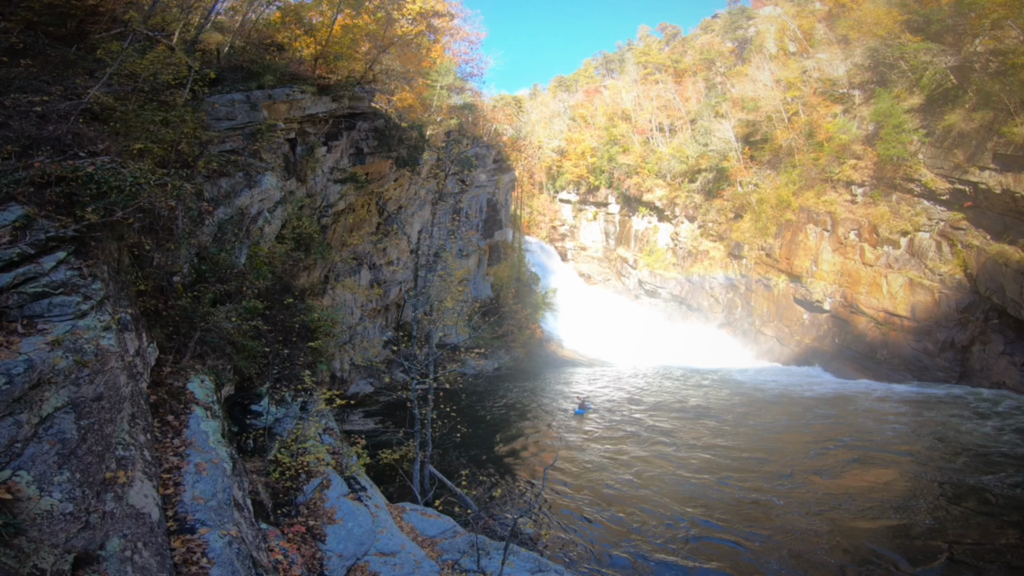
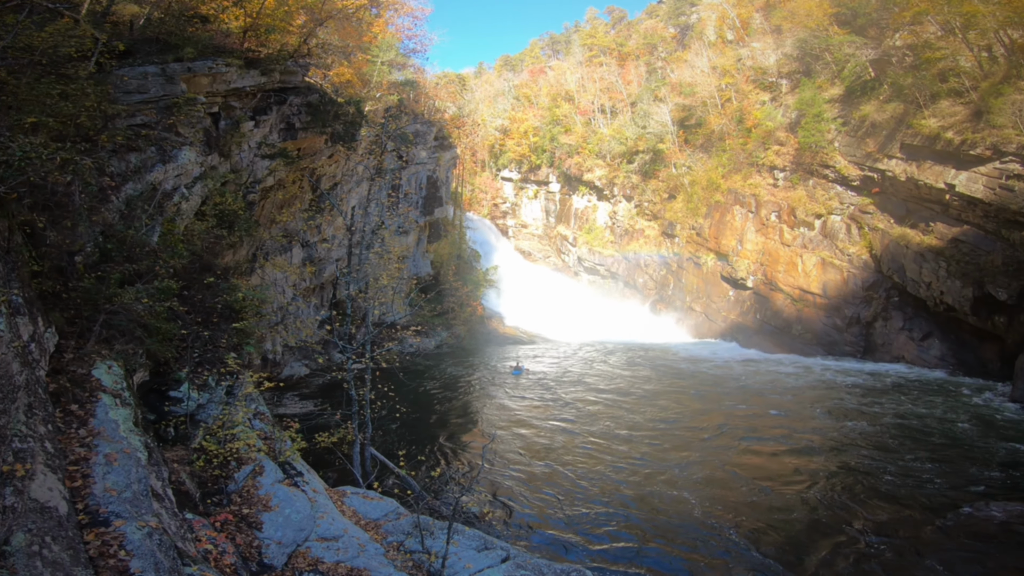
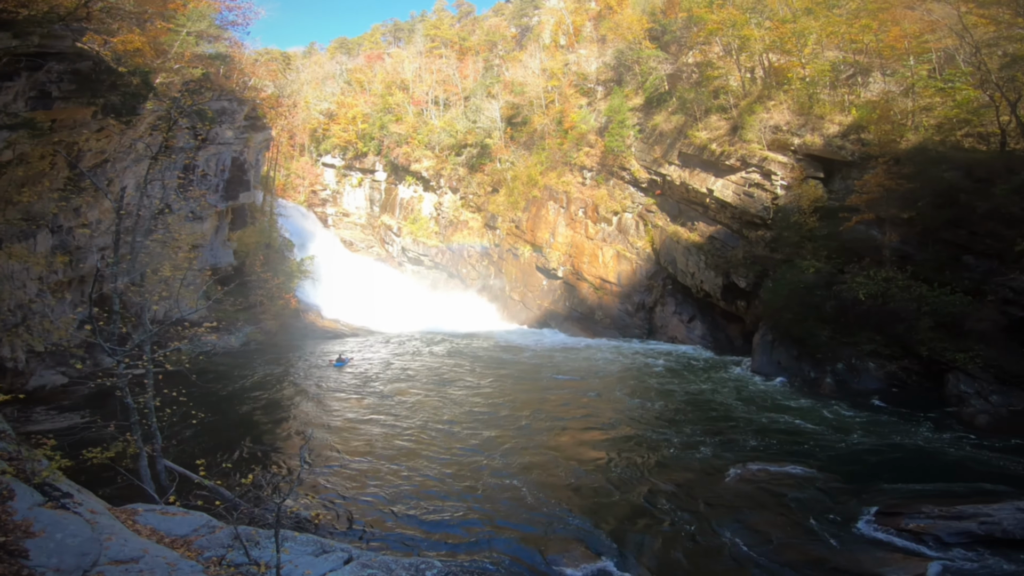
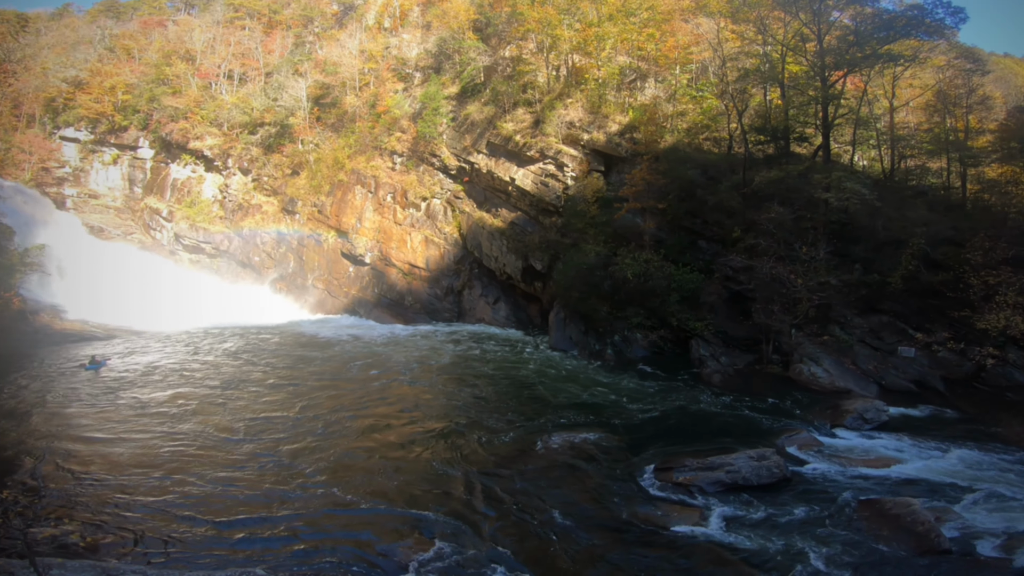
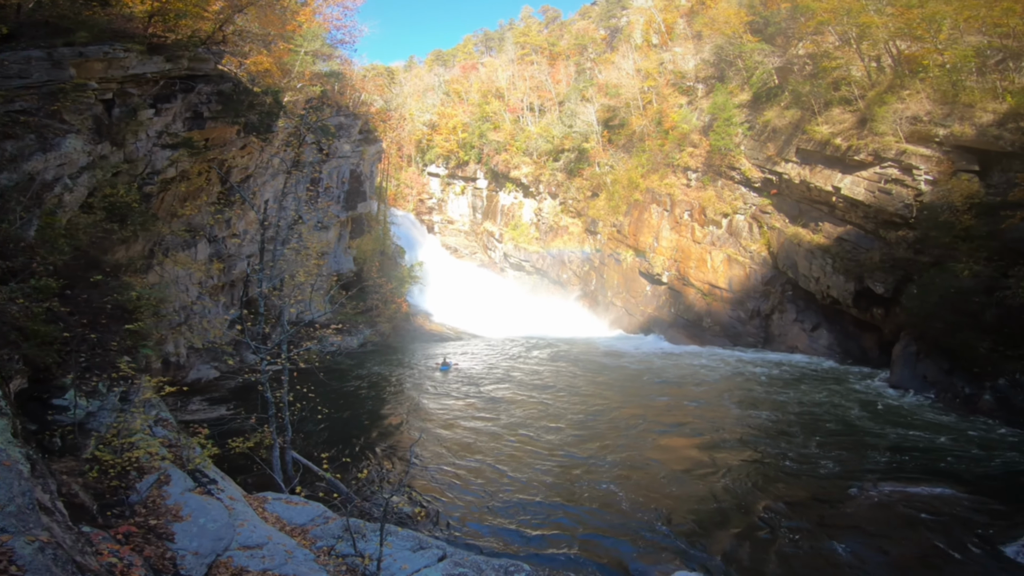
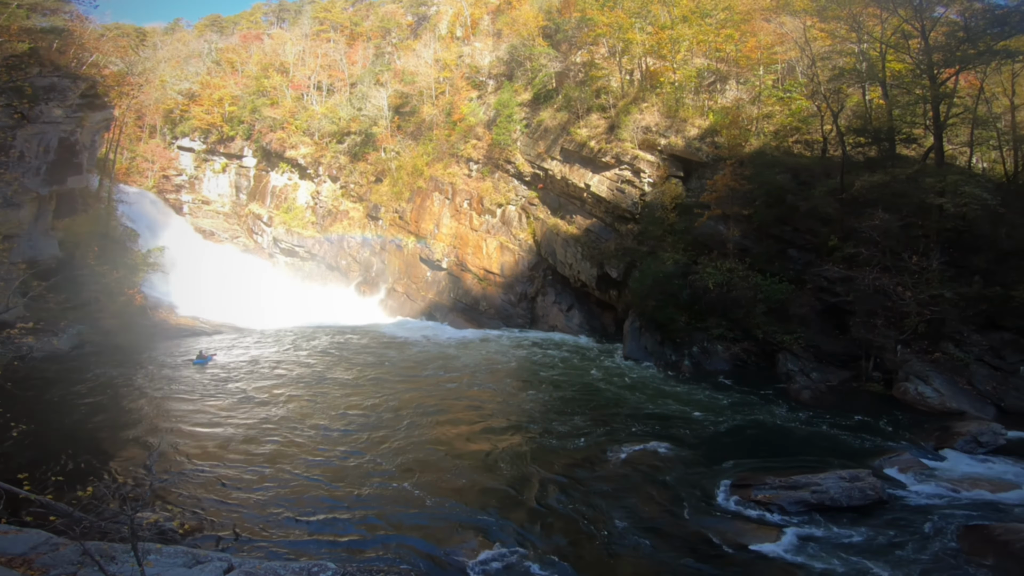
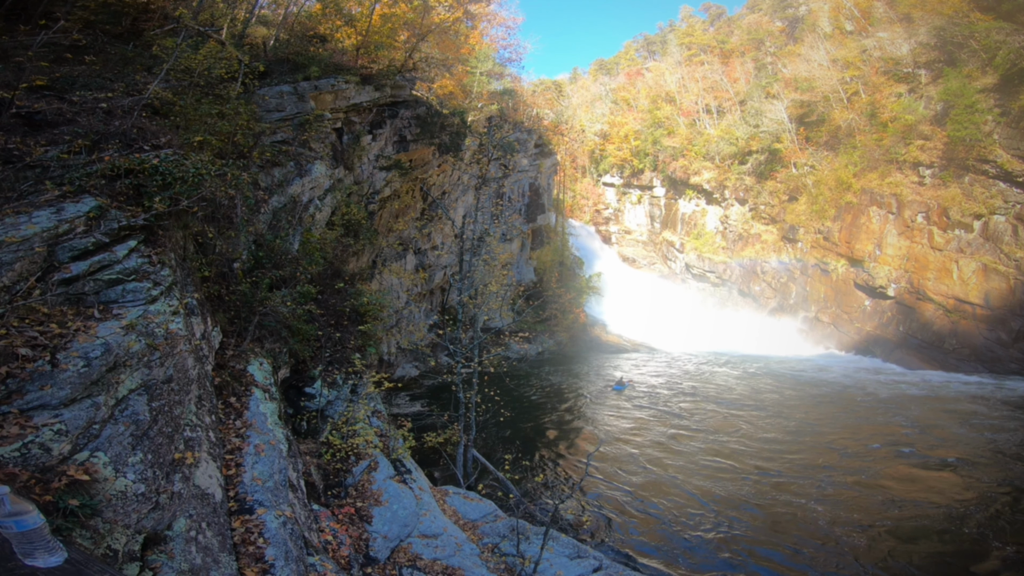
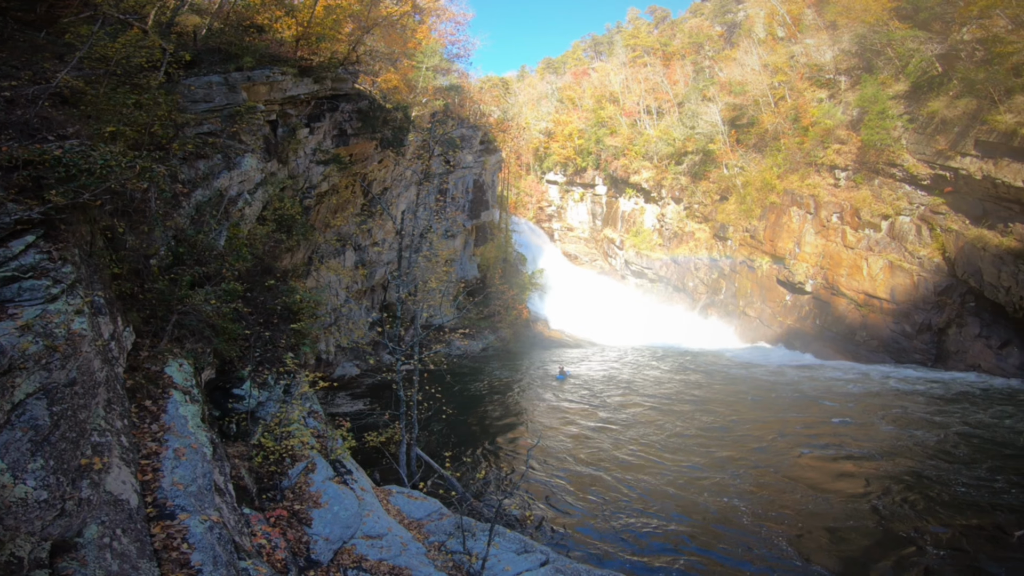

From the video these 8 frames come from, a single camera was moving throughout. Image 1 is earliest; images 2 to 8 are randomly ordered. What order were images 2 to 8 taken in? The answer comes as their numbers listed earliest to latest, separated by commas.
7, 8, 2, 5, 3, 6, 4
